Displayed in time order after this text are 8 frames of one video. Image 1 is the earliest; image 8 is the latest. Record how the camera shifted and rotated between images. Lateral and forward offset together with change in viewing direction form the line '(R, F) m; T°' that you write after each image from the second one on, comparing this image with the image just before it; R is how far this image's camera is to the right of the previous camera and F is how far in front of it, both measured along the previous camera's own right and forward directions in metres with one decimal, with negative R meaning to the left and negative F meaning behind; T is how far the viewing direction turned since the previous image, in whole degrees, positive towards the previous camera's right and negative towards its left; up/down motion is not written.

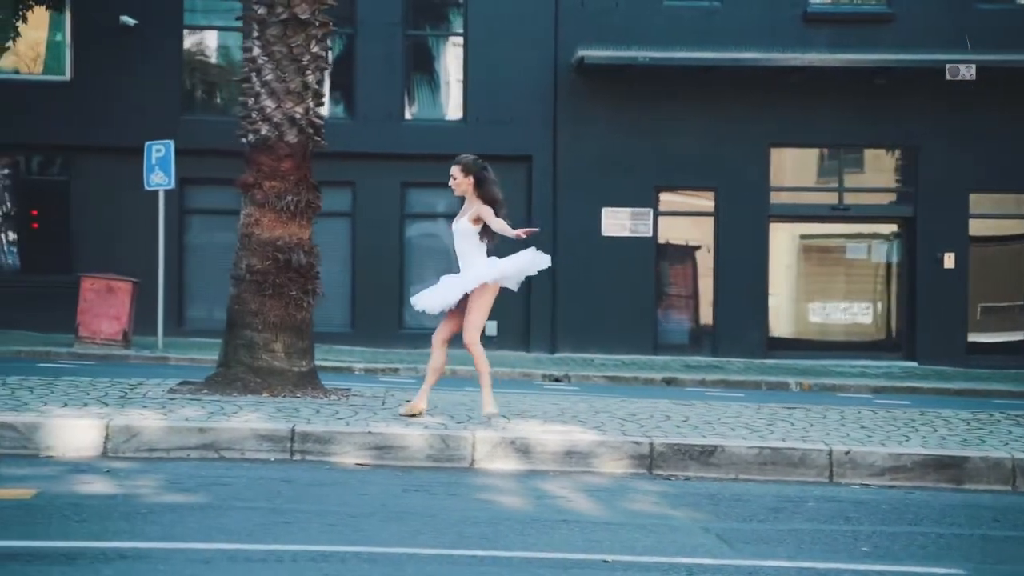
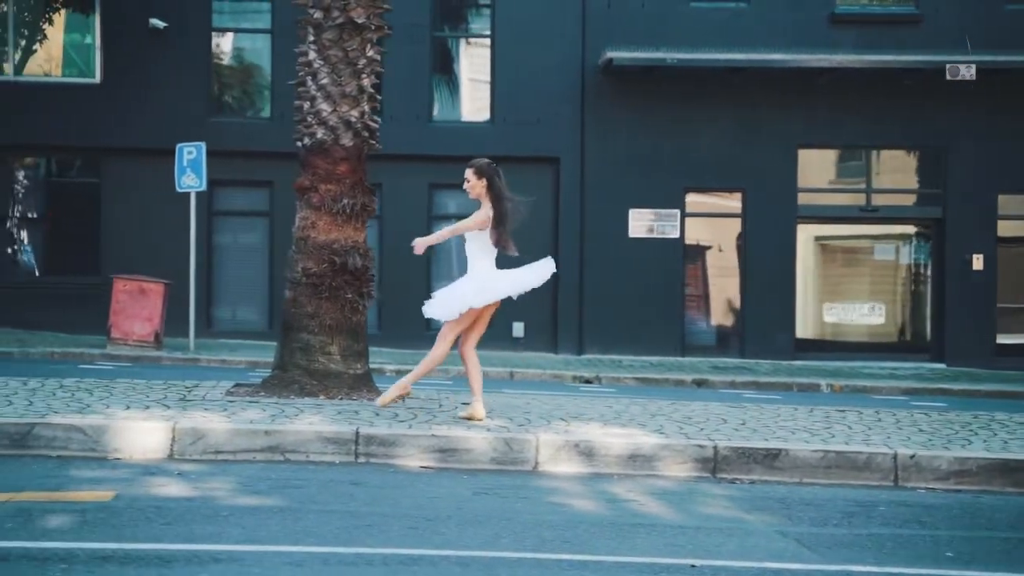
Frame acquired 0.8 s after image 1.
(-0.3, 0.0) m; -1°
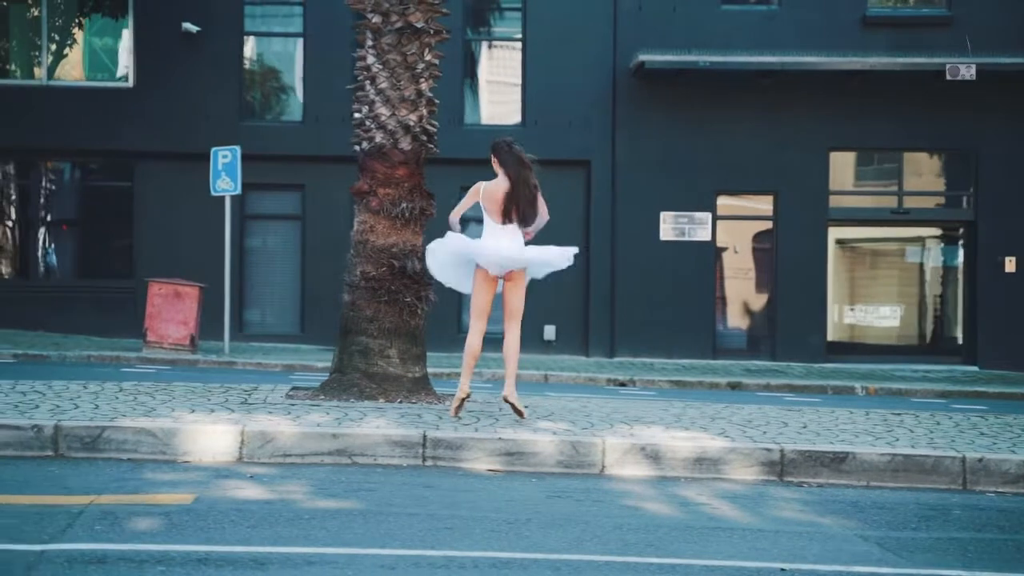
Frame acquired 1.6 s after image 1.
(-0.3, 0.0) m; -1°
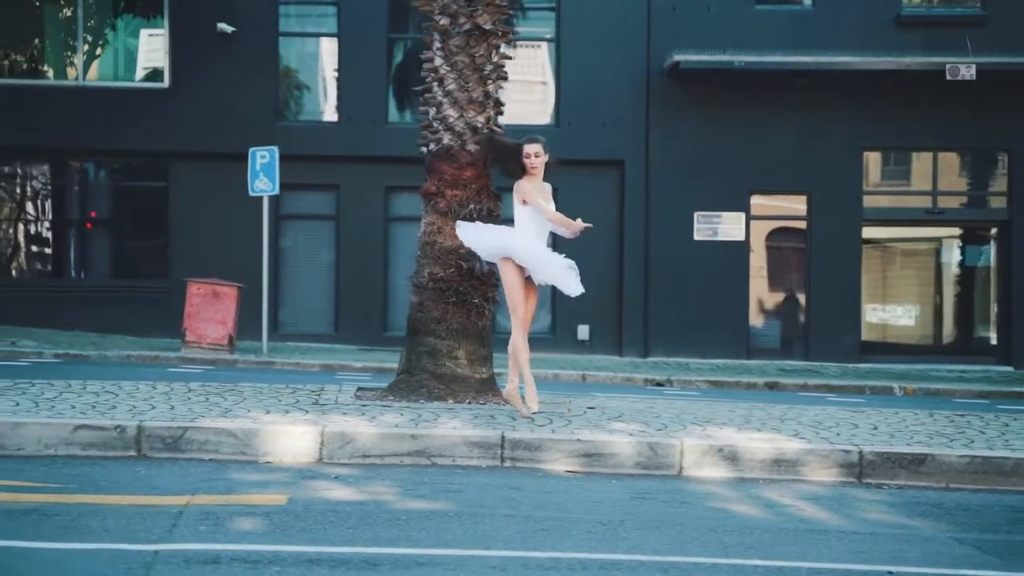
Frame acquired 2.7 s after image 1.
(-0.4, 0.0) m; -1°
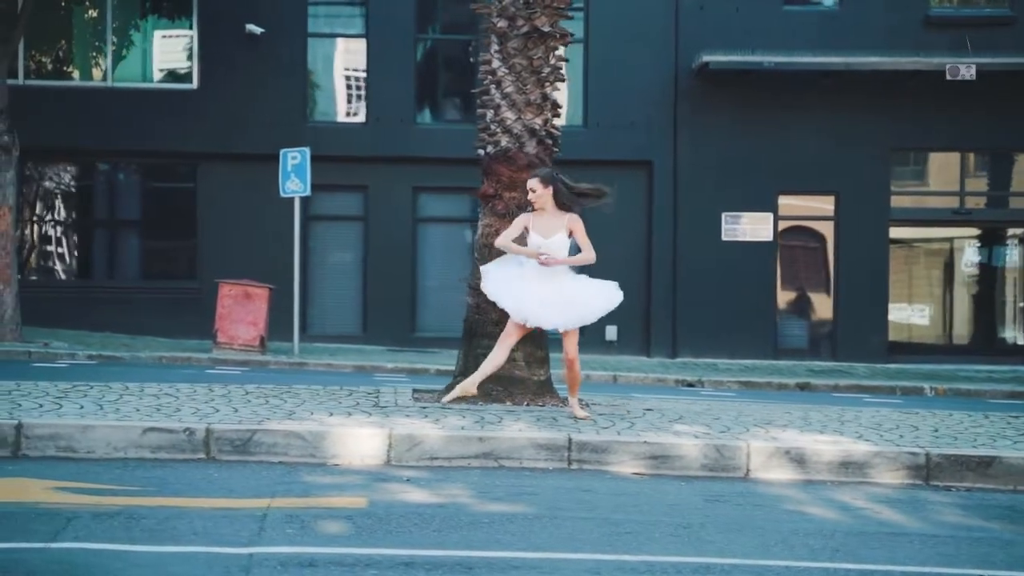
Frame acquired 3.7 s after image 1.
(-0.3, 0.0) m; -1°
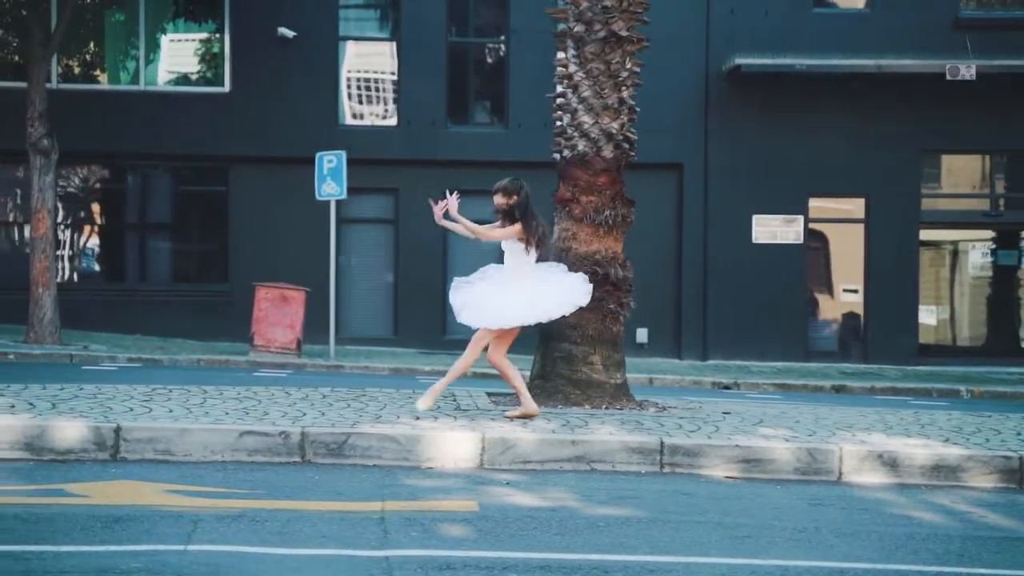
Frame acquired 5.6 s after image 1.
(-0.5, 0.0) m; 0°
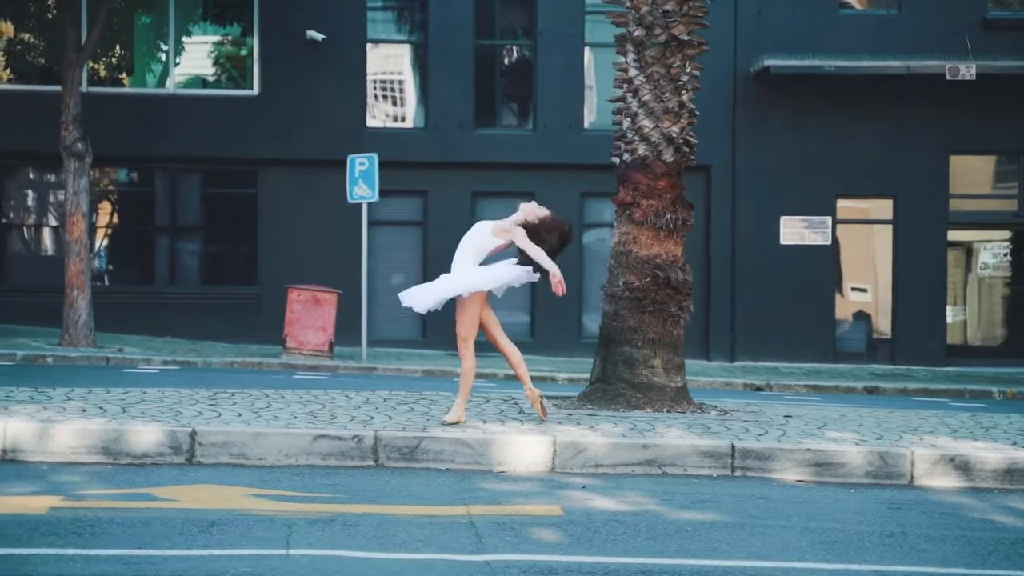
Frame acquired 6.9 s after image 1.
(-0.3, 0.0) m; -1°
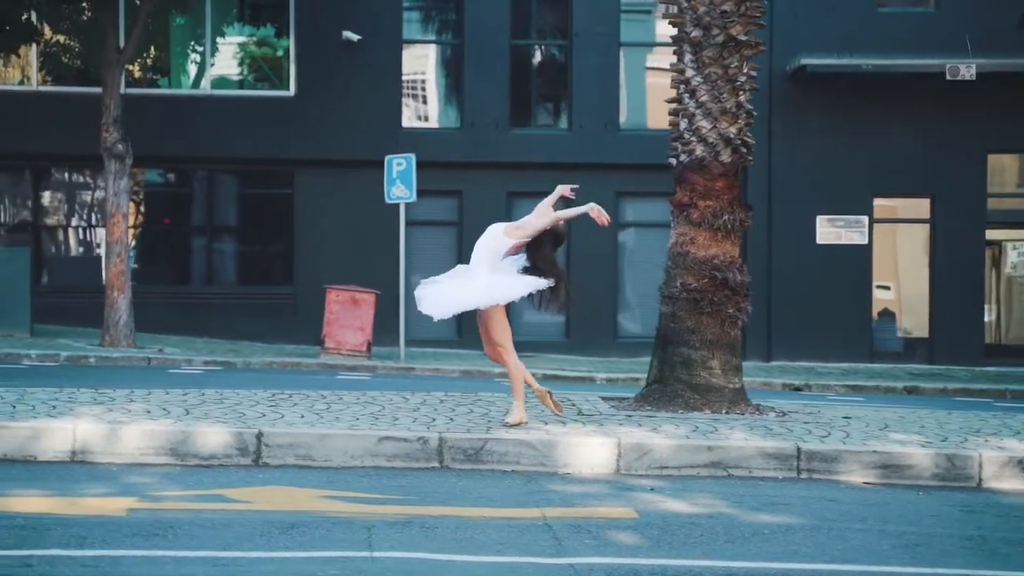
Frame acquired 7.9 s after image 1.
(-0.2, 0.0) m; -1°
